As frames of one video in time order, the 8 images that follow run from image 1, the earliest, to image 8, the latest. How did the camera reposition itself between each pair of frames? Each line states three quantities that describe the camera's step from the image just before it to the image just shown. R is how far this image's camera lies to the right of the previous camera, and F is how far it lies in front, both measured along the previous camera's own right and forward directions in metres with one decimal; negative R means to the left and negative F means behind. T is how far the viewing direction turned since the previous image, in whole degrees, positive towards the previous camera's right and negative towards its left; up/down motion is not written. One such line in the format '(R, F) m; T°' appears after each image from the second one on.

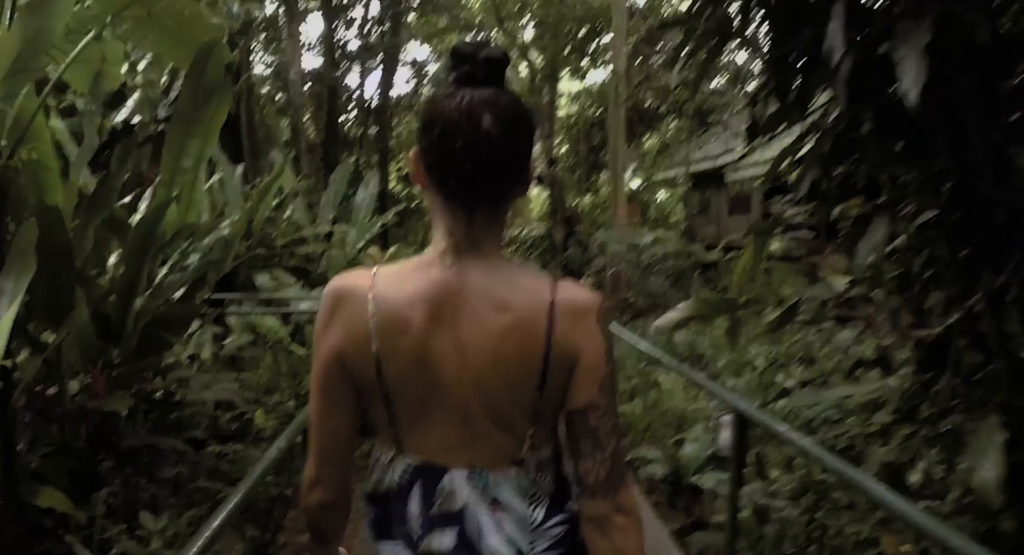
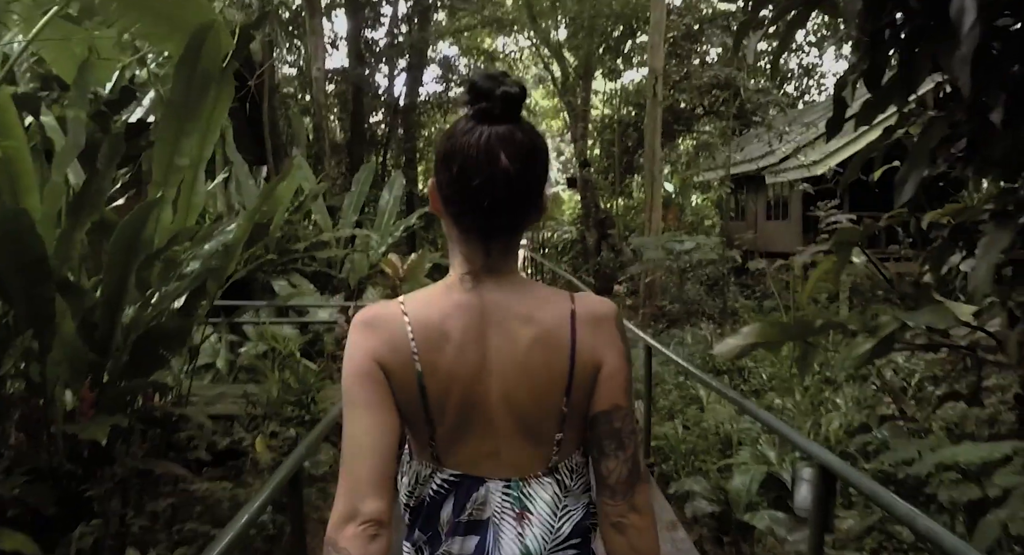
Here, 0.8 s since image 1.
(0.0, +0.4) m; -2°
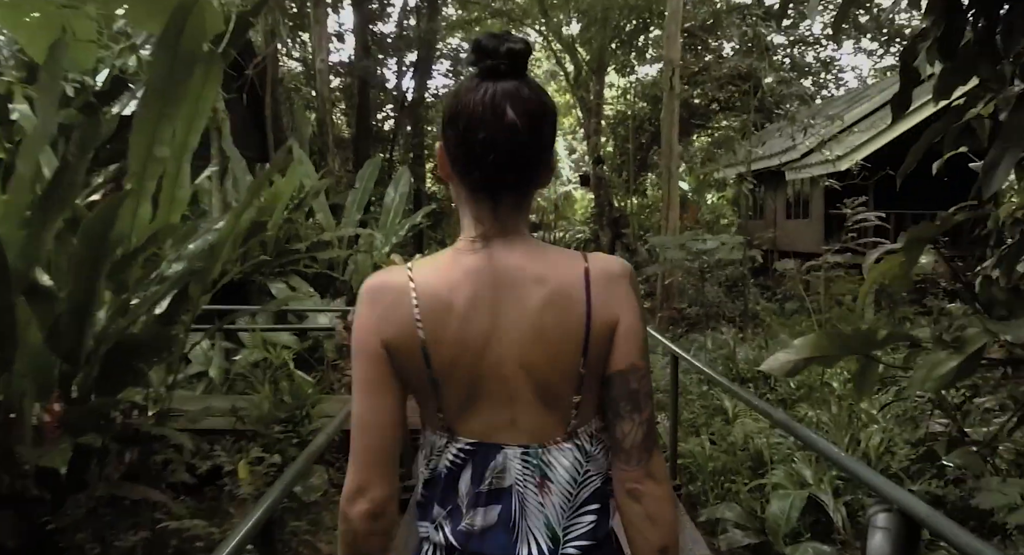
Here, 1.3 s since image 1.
(0.0, +0.3) m; -1°
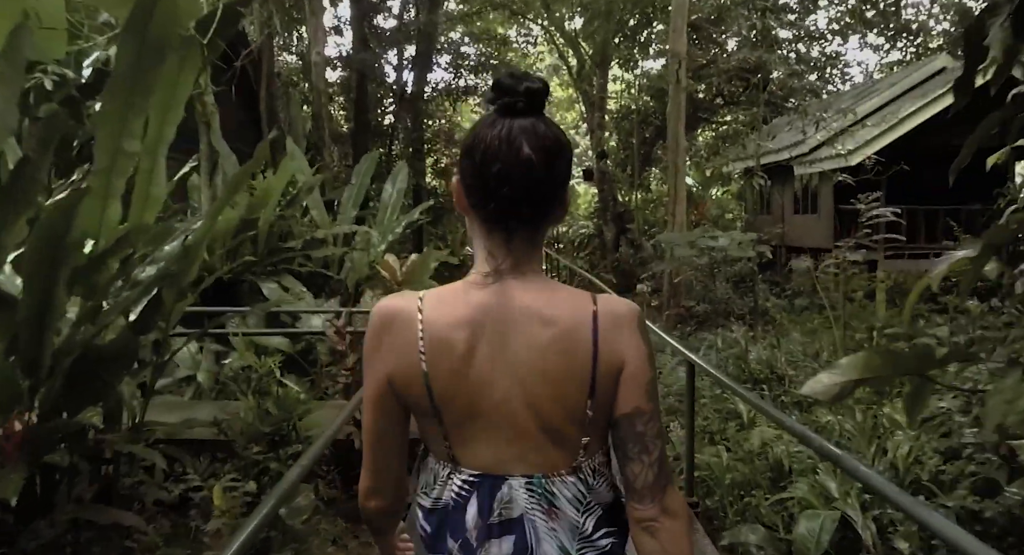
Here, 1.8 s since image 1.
(0.0, +0.2) m; 0°
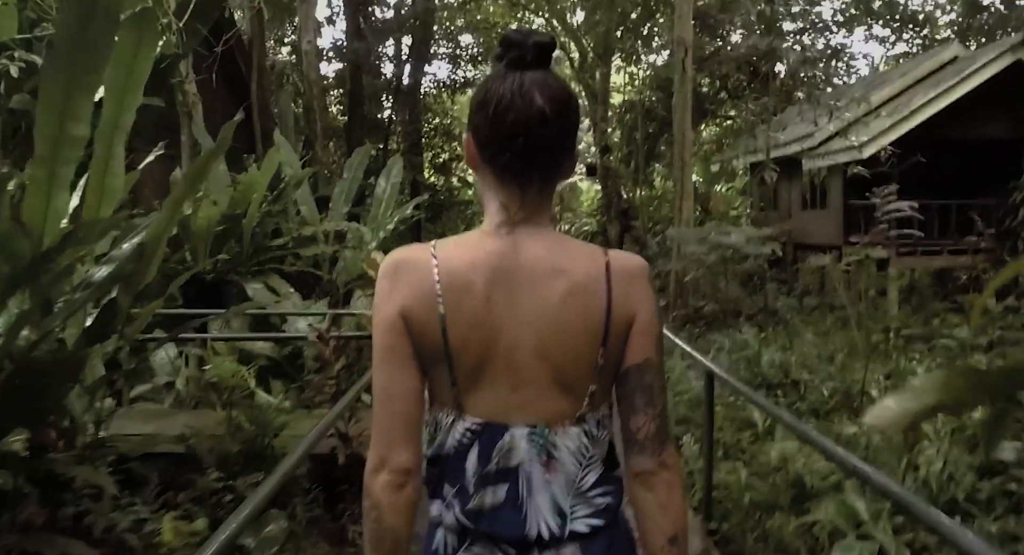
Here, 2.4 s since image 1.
(0.0, +0.3) m; 0°
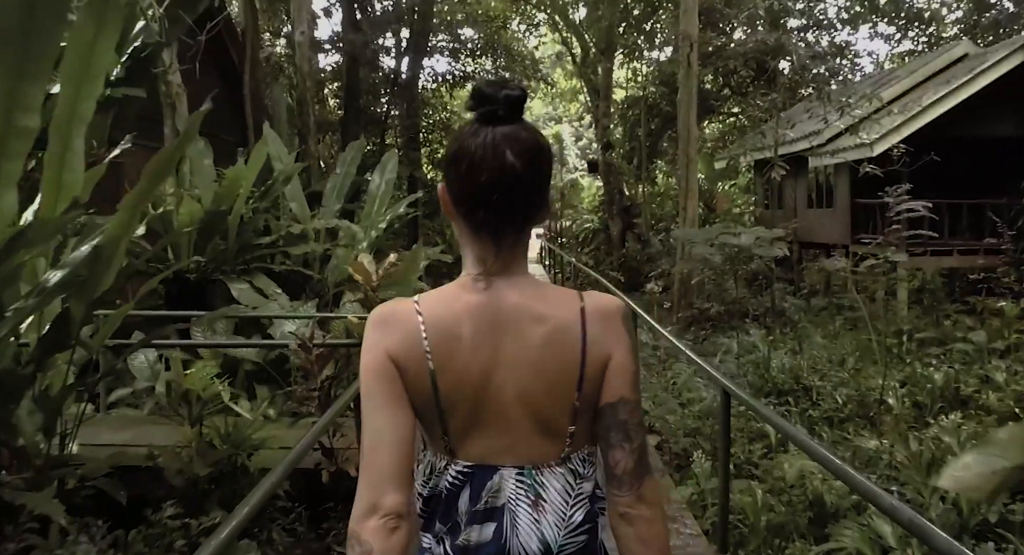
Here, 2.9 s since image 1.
(0.0, +0.2) m; 0°
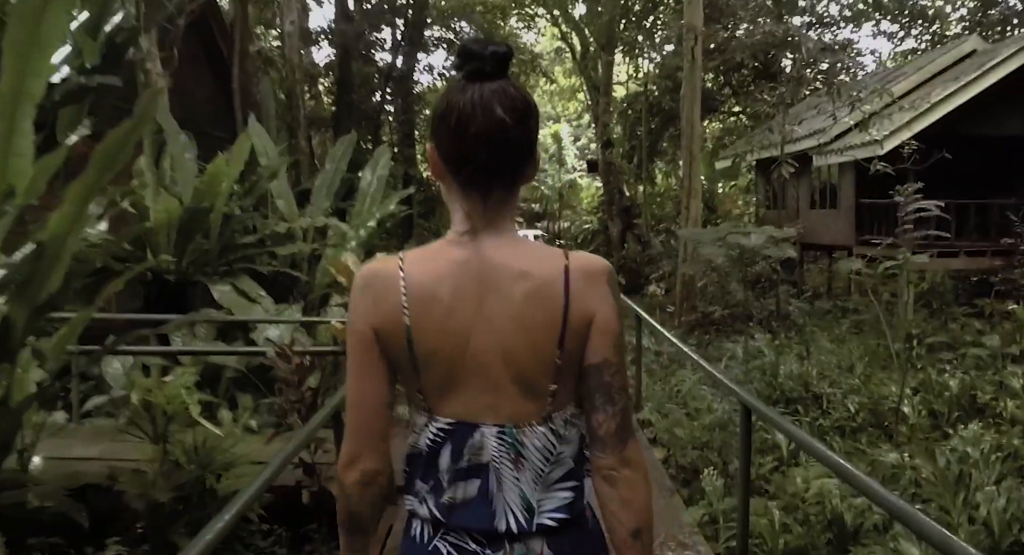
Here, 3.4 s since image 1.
(0.0, +0.2) m; 0°
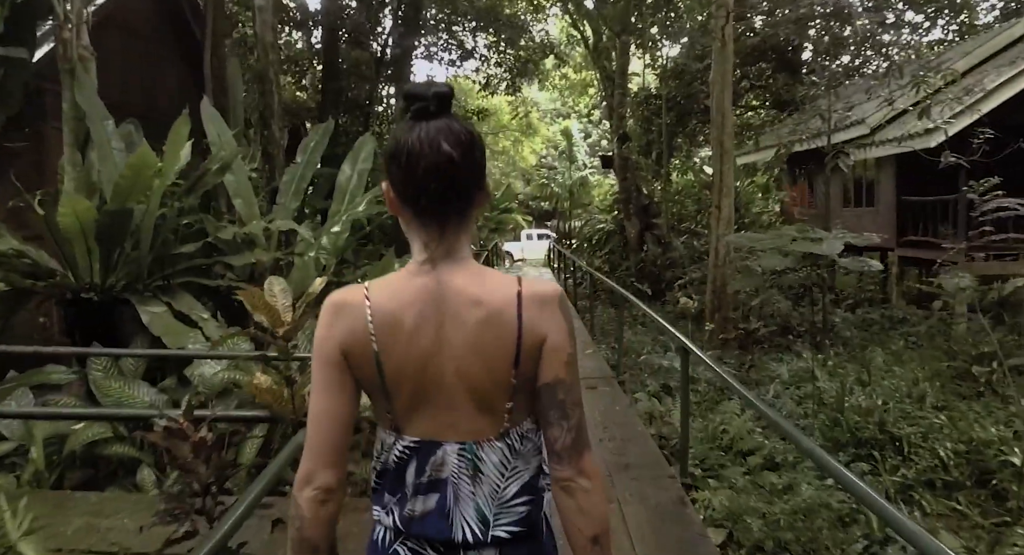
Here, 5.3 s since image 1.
(0.0, +0.9) m; -1°
